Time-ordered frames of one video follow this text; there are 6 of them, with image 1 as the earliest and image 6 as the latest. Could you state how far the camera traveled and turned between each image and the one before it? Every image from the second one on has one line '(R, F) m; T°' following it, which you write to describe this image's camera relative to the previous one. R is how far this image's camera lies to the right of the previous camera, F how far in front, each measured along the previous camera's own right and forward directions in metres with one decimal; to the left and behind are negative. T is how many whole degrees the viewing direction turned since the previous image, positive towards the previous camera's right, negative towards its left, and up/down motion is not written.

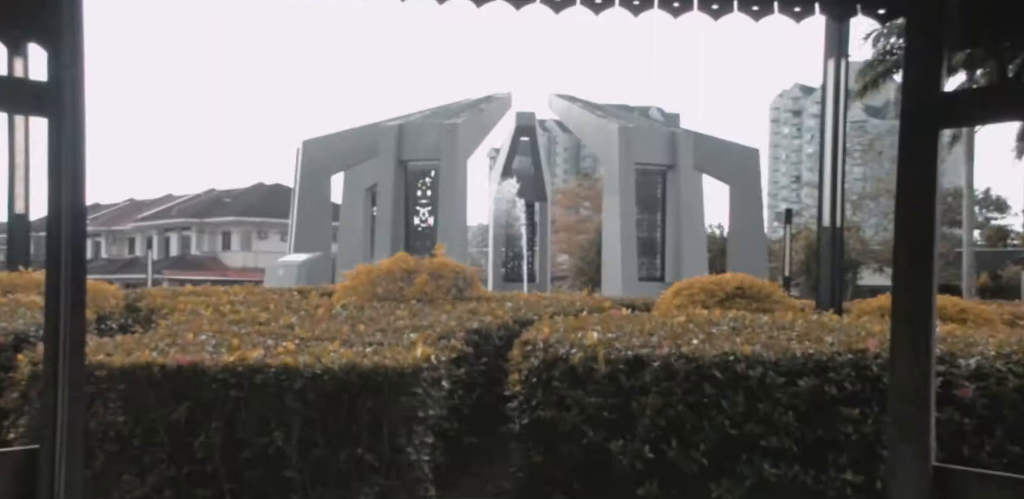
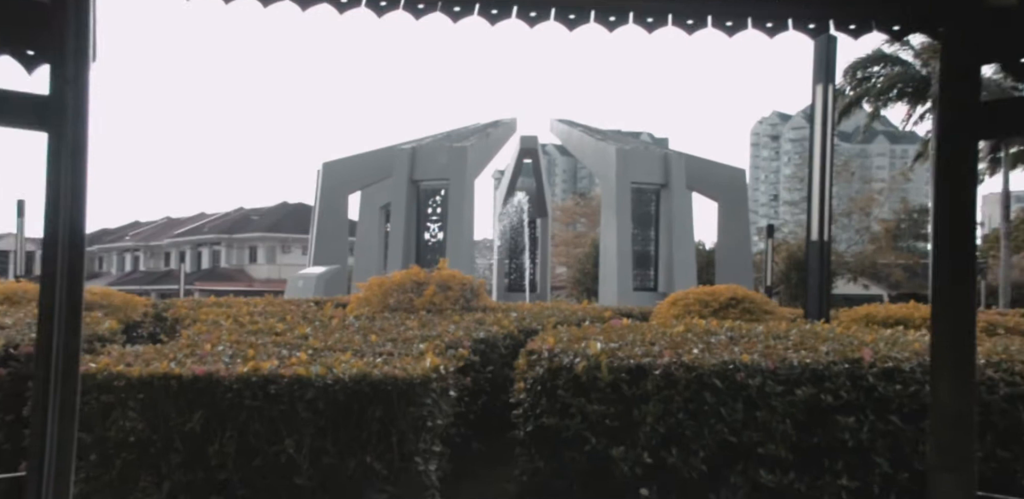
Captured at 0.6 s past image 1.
(-0.1, -0.2) m; 0°
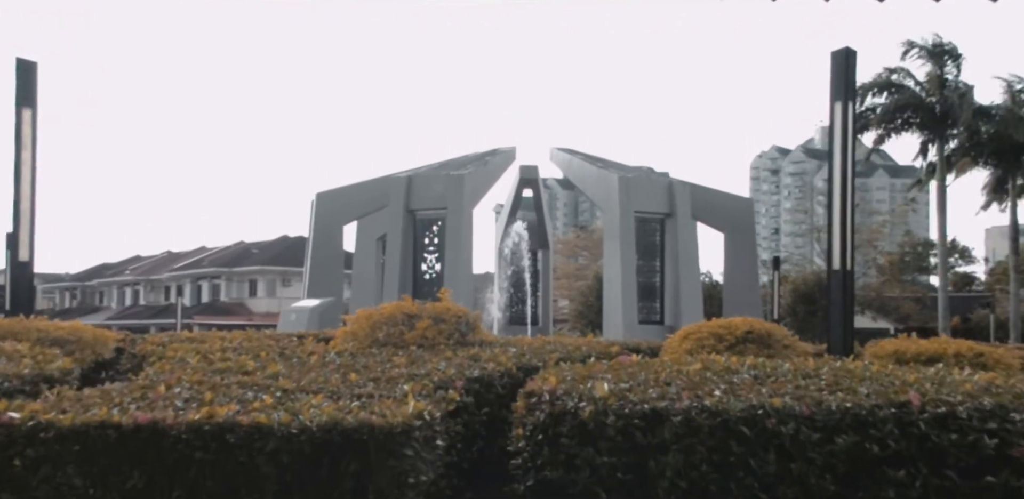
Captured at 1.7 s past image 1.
(0.0, +0.8) m; 0°
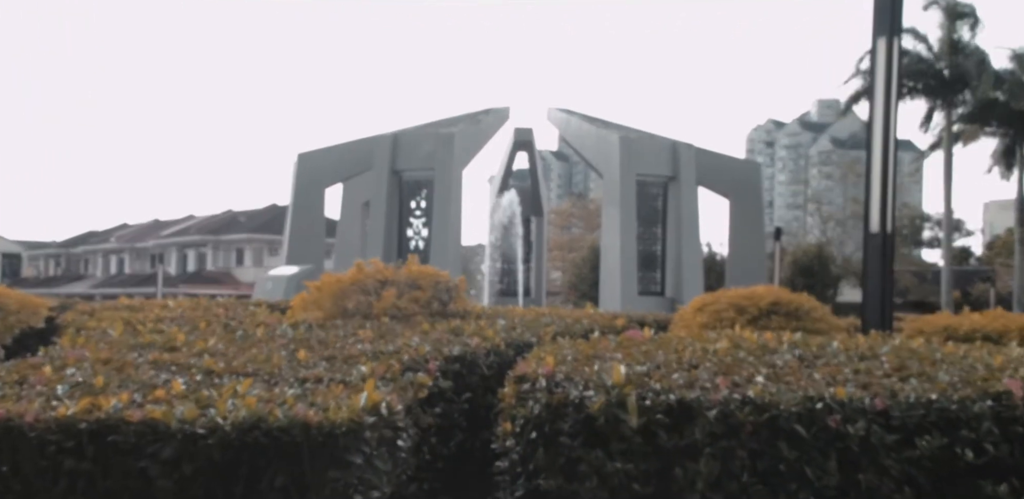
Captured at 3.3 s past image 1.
(0.0, +1.3) m; 0°
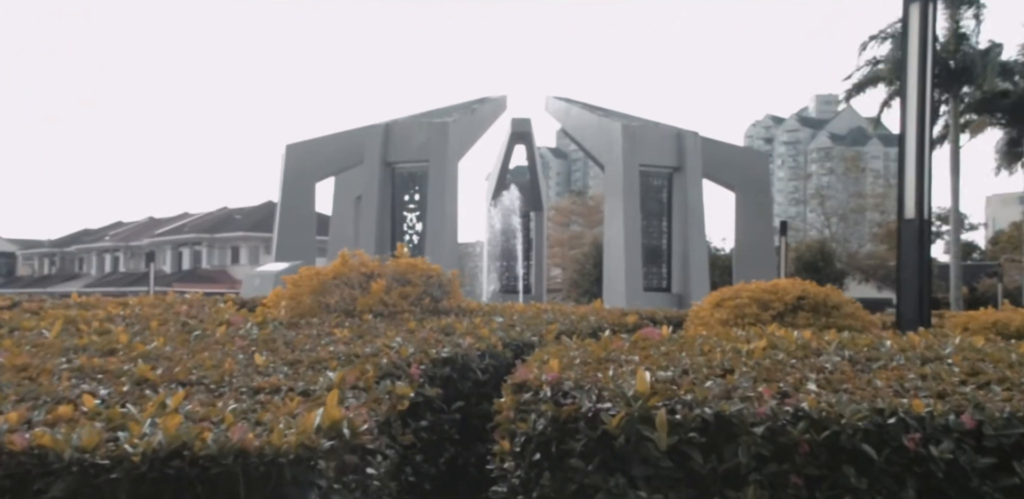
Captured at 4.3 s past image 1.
(0.0, +0.8) m; 0°
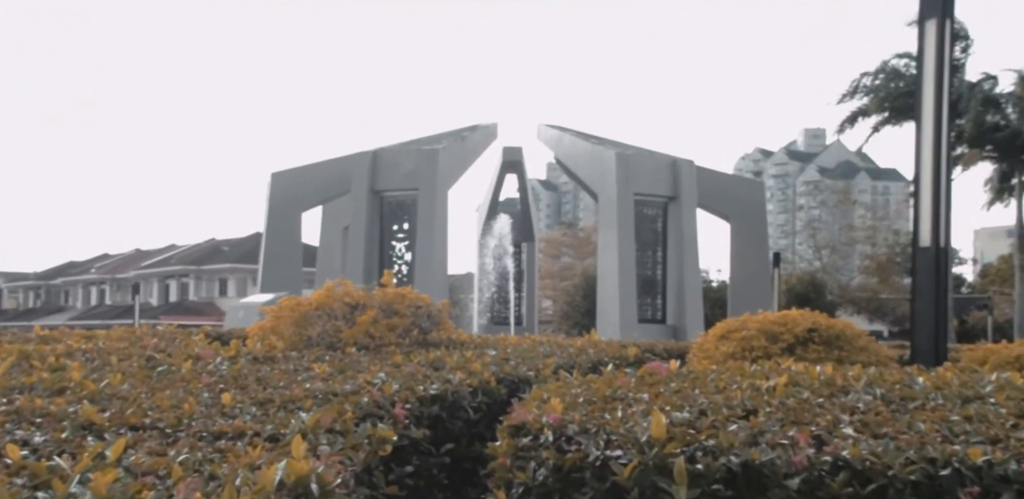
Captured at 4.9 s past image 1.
(0.0, +0.4) m; +1°
